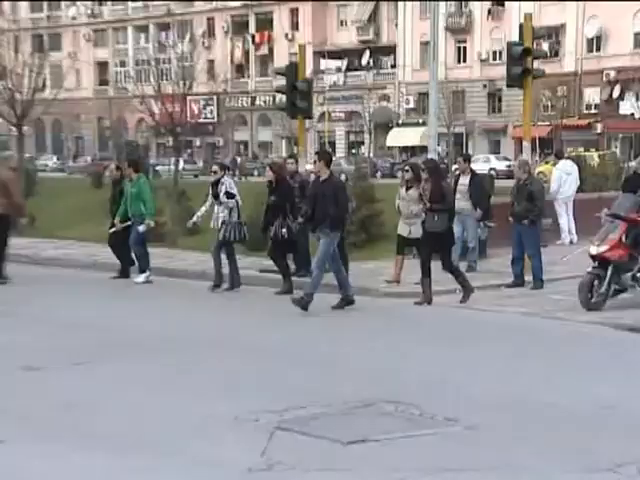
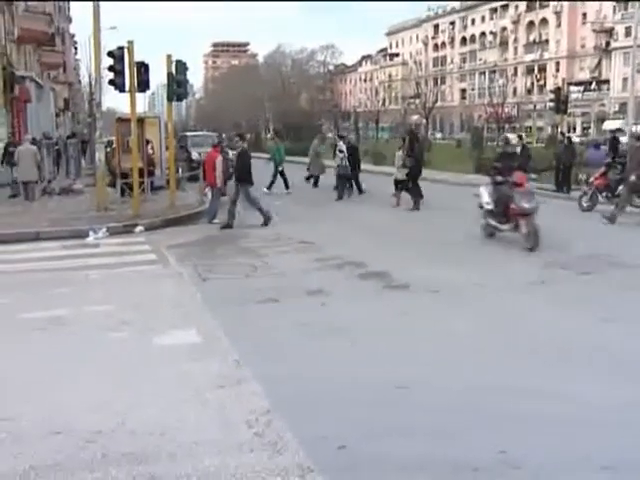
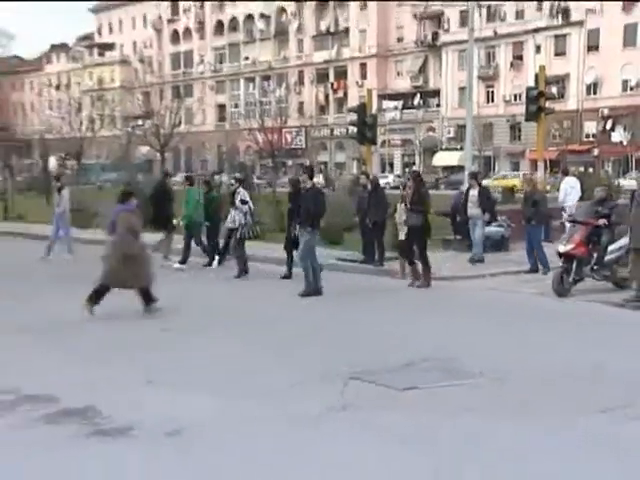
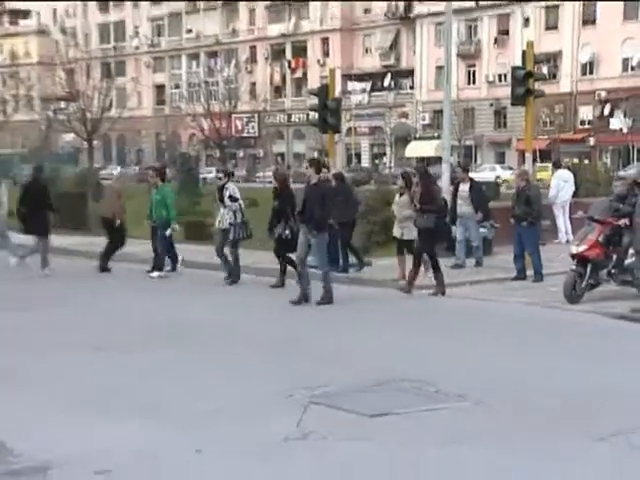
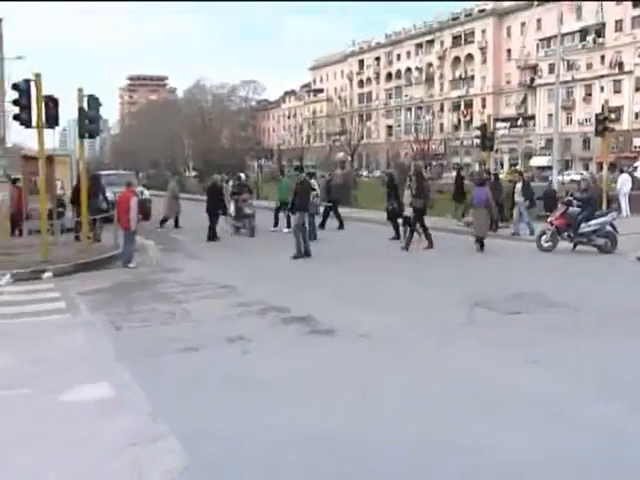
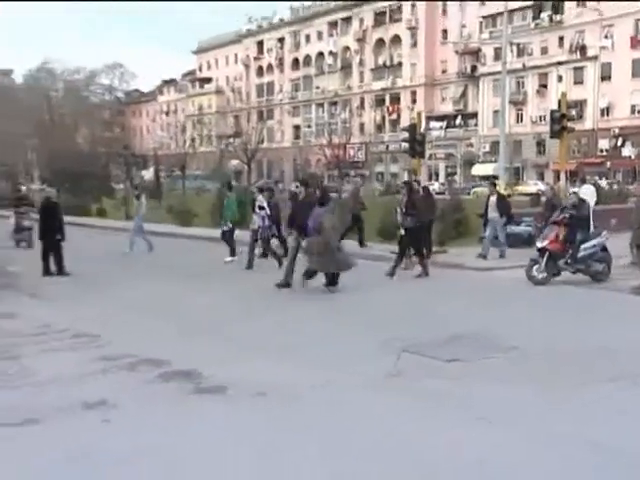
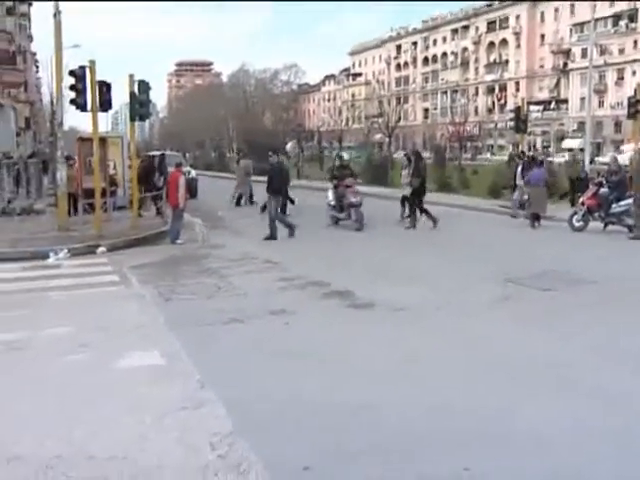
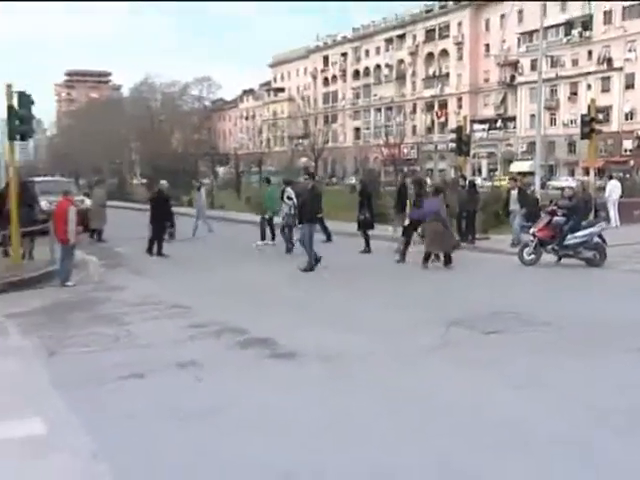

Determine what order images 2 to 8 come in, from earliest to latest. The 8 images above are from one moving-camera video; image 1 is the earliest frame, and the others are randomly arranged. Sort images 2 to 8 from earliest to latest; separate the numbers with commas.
4, 3, 6, 8, 5, 7, 2
